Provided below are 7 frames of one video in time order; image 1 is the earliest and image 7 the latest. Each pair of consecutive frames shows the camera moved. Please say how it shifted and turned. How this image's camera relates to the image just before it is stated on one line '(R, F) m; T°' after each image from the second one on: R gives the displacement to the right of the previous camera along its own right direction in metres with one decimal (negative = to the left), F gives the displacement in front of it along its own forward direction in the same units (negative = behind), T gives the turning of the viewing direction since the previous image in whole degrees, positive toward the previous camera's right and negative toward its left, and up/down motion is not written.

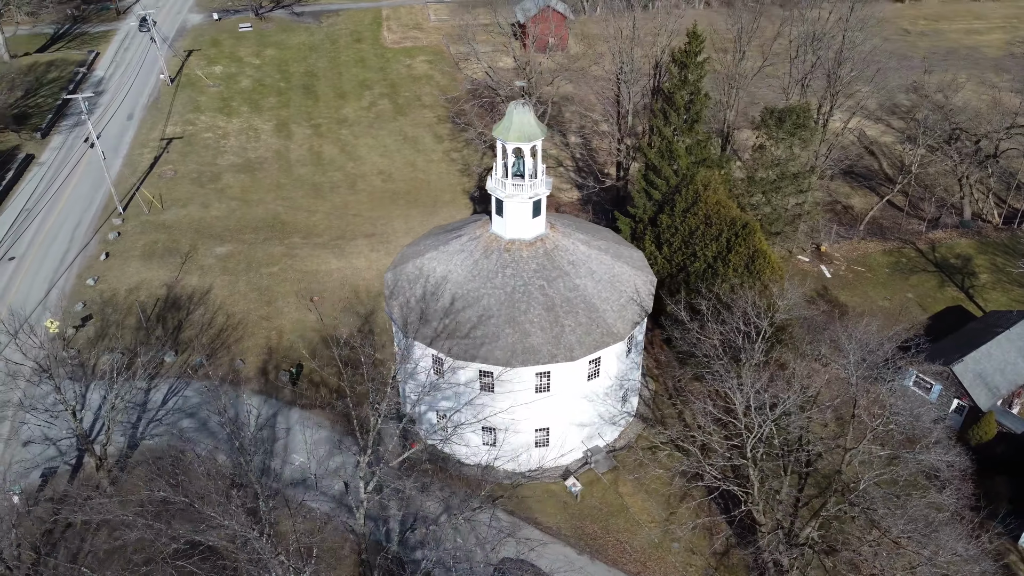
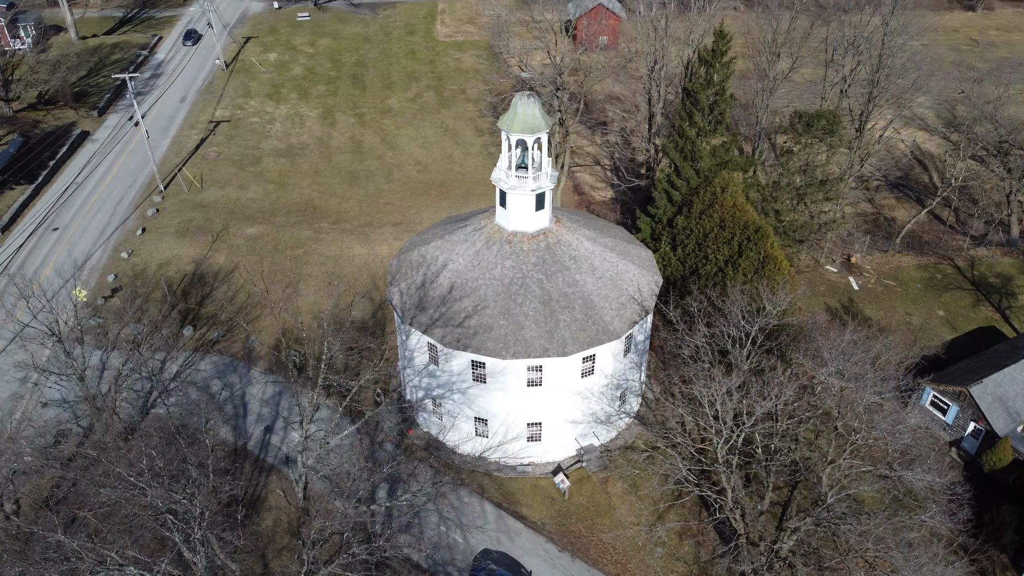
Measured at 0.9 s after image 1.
(+2.5, +0.2) m; -4°
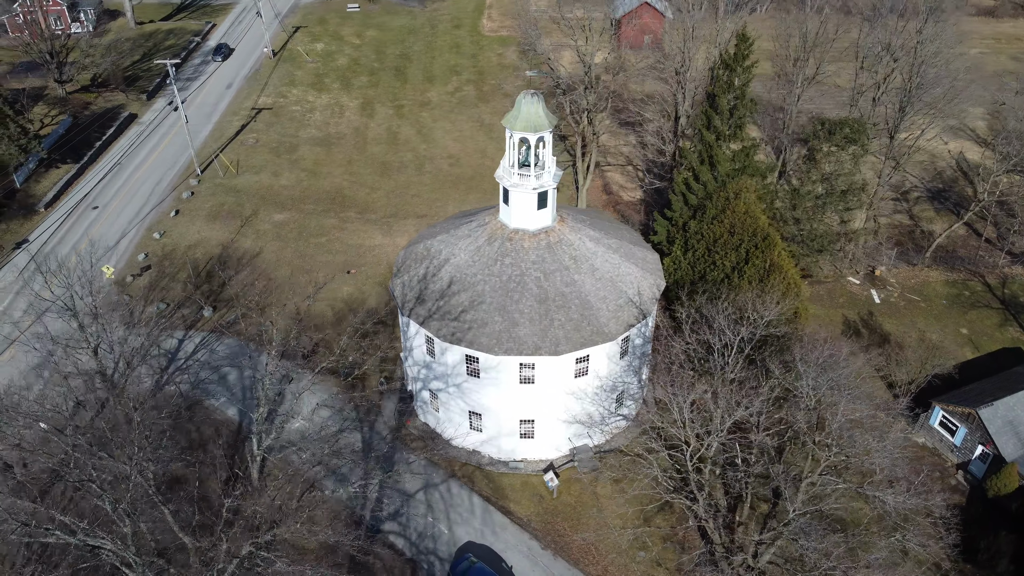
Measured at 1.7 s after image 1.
(+2.2, -0.1) m; -4°
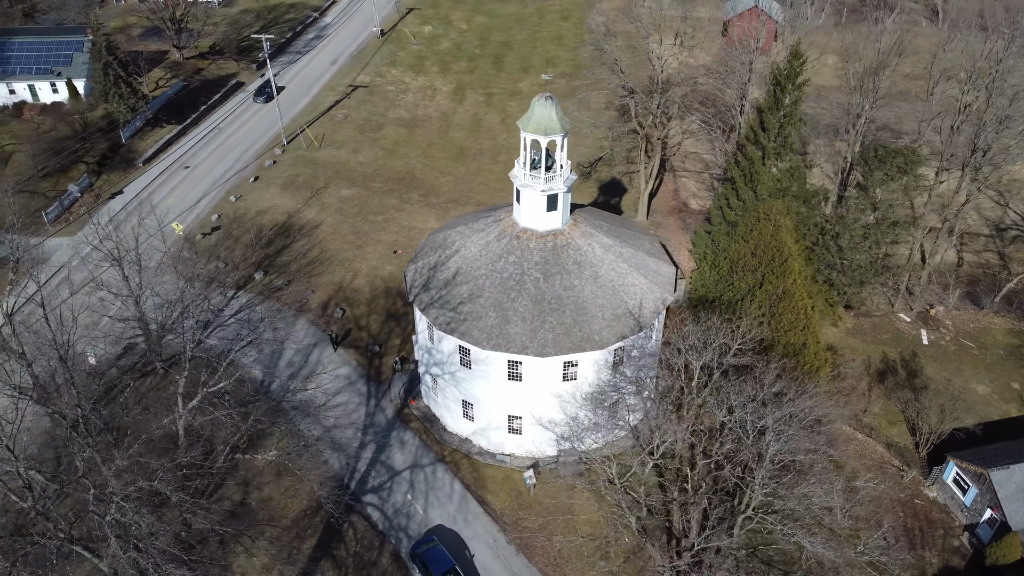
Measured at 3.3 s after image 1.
(+4.9, -0.2) m; -8°
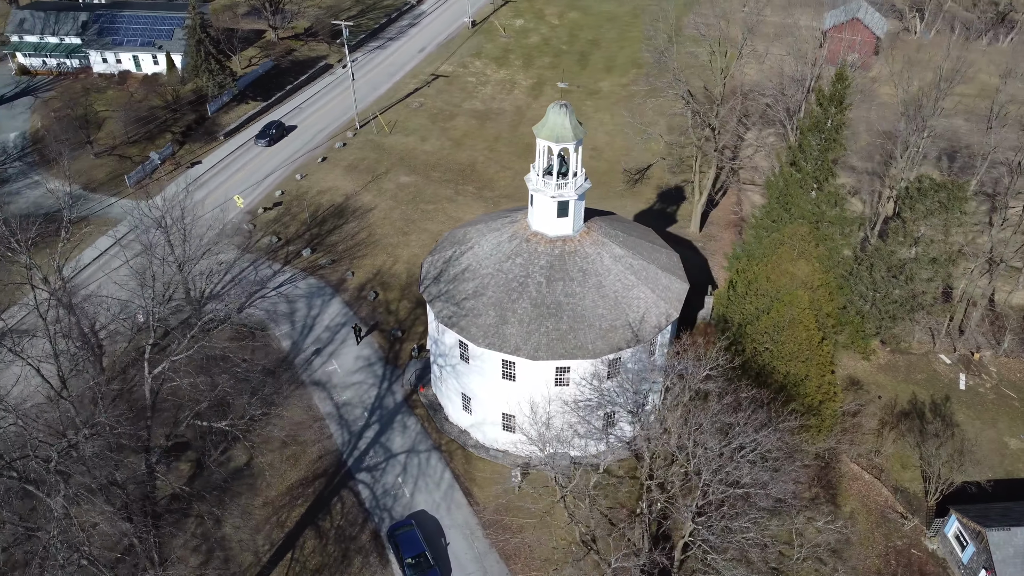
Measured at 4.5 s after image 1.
(+4.1, -0.4) m; -7°
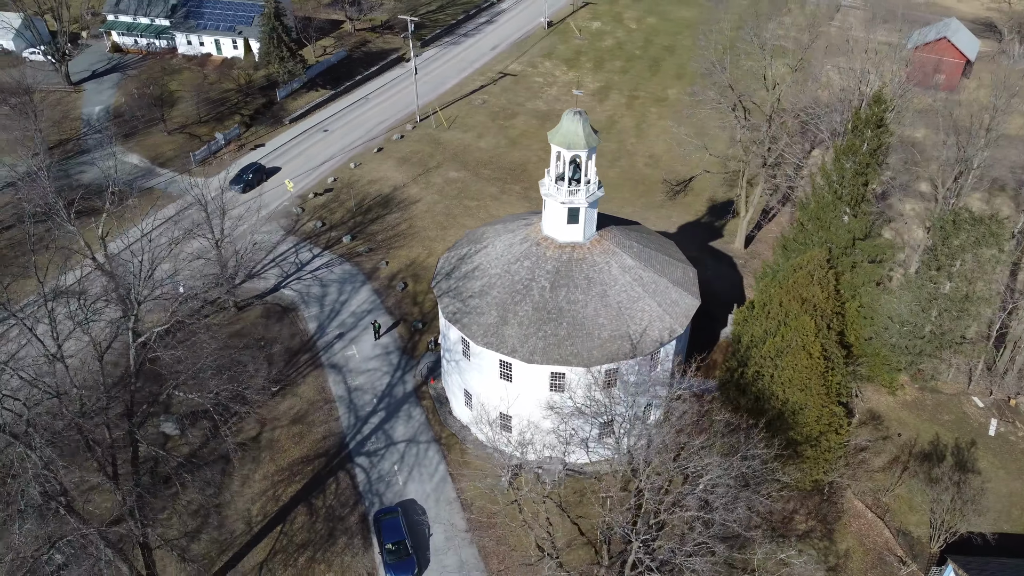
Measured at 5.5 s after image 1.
(+3.4, -0.2) m; -6°
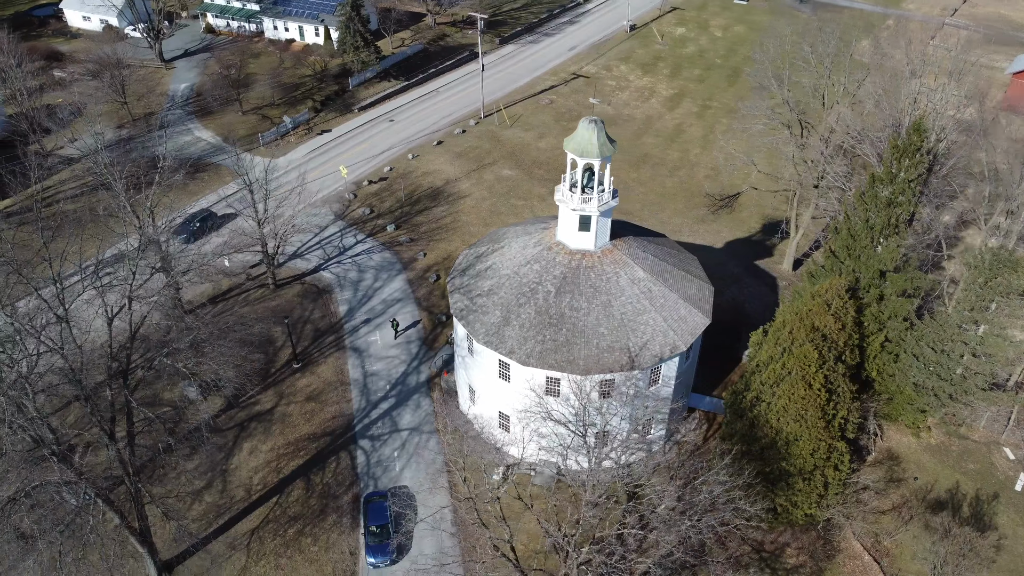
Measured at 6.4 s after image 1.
(+3.6, -0.2) m; -6°
